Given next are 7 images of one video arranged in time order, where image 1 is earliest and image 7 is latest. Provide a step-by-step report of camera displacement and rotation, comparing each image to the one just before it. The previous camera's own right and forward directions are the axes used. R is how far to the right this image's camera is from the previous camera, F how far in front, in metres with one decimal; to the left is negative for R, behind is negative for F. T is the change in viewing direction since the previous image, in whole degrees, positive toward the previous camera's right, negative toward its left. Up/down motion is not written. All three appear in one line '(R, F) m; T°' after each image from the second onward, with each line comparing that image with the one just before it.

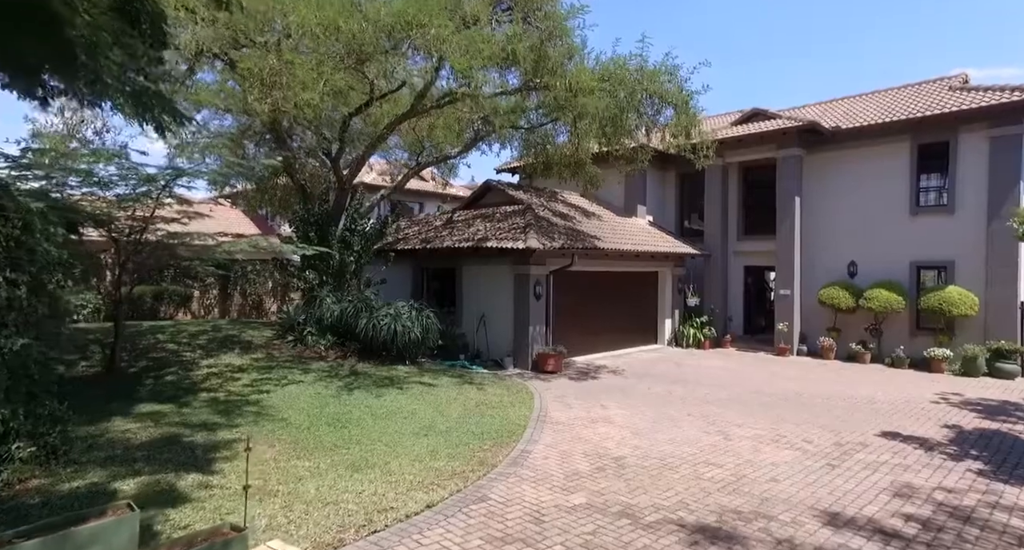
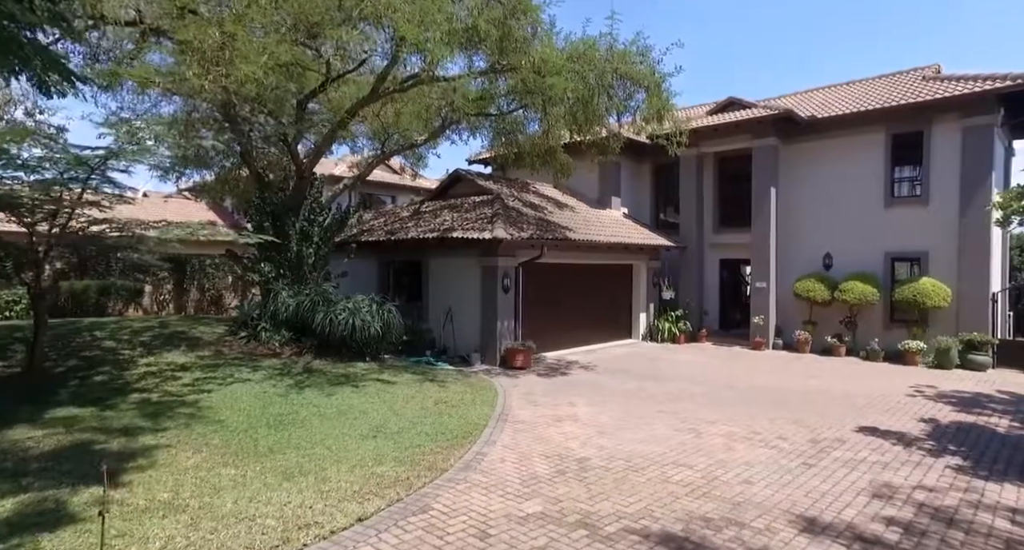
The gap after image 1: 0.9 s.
(+0.3, +0.6) m; +2°
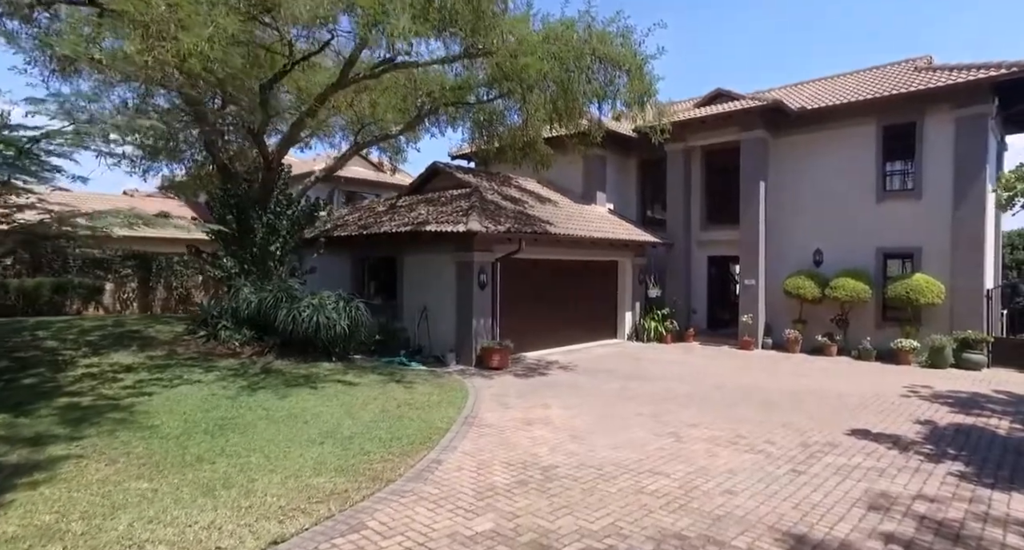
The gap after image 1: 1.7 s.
(+0.4, +0.7) m; +1°
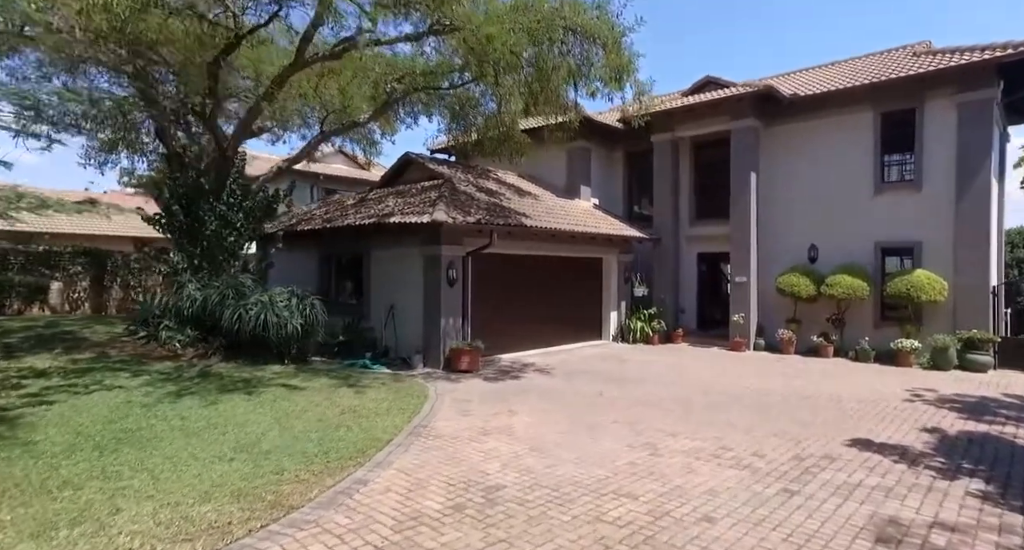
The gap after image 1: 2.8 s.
(+0.5, +1.1) m; 0°
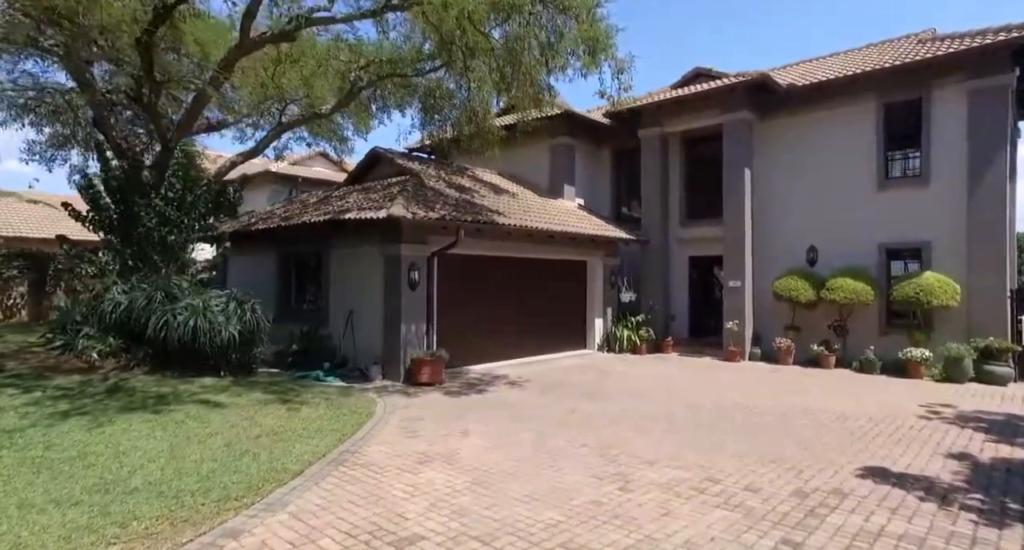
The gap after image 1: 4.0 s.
(+0.5, +1.3) m; 0°
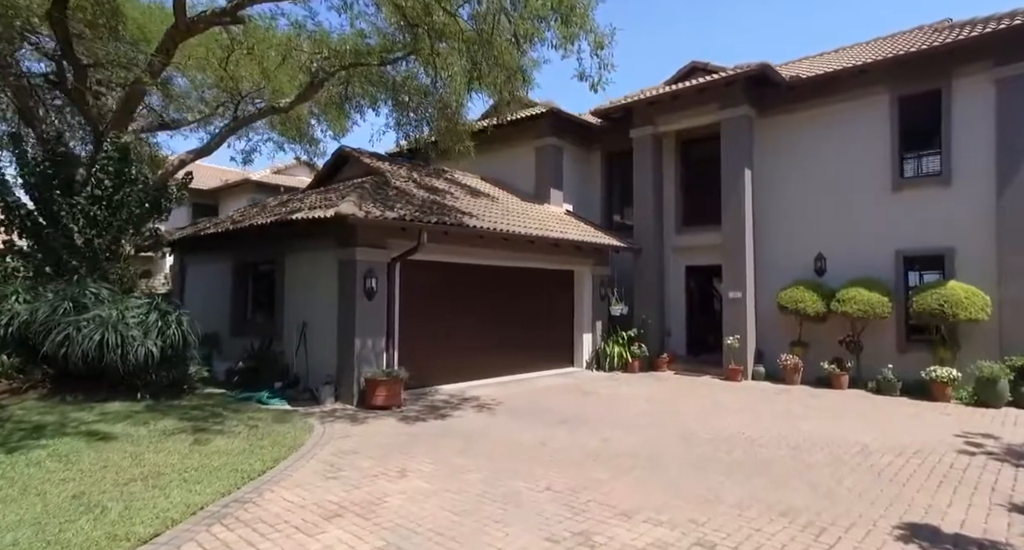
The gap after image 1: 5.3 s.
(+0.5, +1.5) m; 0°
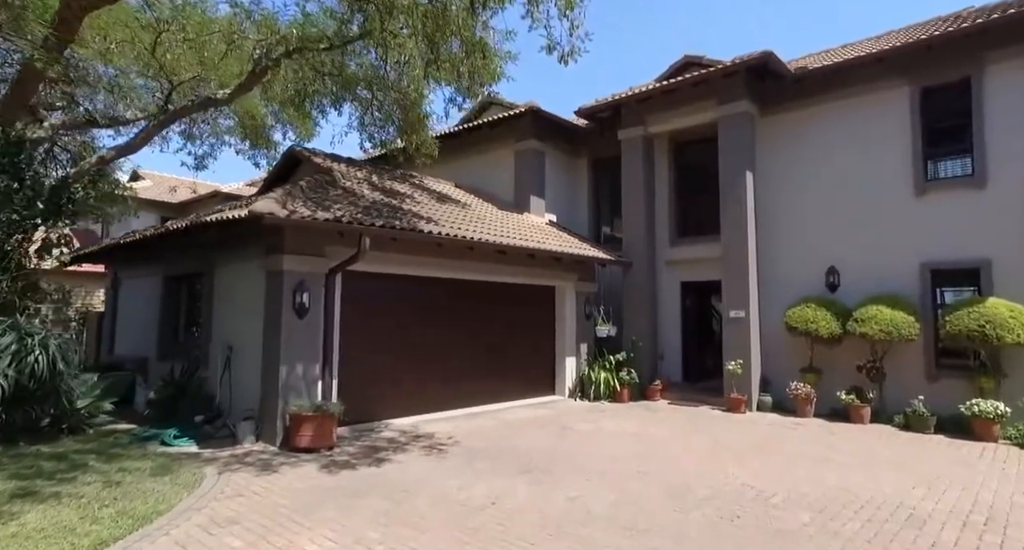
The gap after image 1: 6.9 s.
(+0.5, +1.8) m; 0°
